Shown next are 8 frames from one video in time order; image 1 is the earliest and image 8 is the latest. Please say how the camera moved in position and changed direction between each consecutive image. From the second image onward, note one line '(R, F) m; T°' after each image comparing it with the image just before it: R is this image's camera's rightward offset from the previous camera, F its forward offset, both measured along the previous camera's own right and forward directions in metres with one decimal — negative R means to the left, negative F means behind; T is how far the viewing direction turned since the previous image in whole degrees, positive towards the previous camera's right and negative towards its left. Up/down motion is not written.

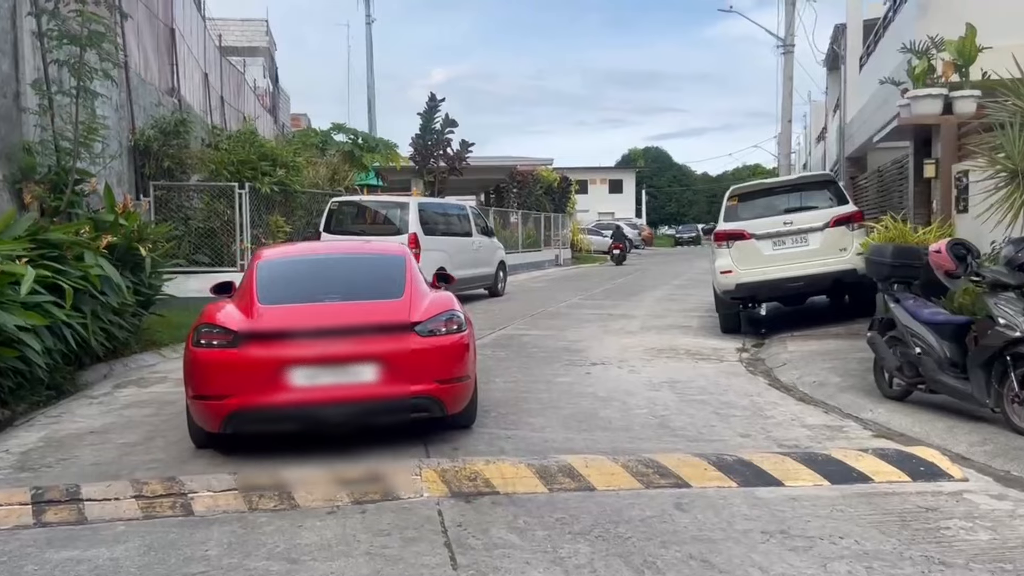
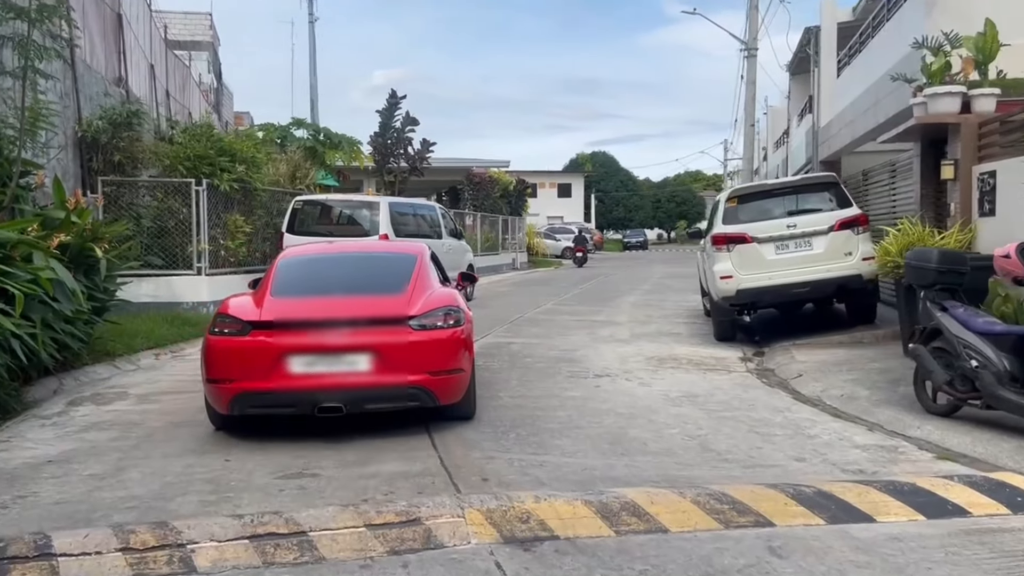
(-0.6, +0.7) m; +4°
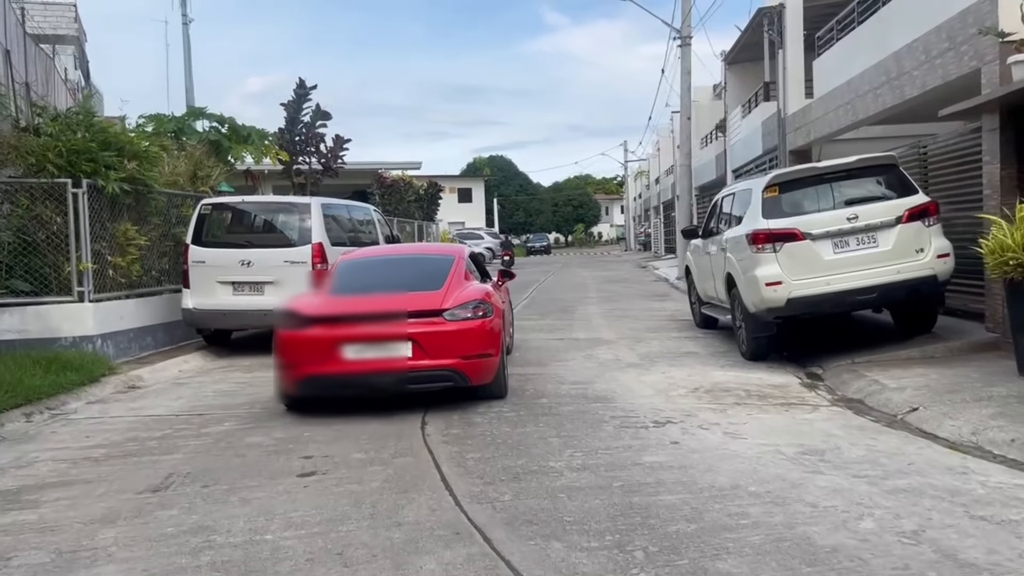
(-1.0, +2.4) m; +7°
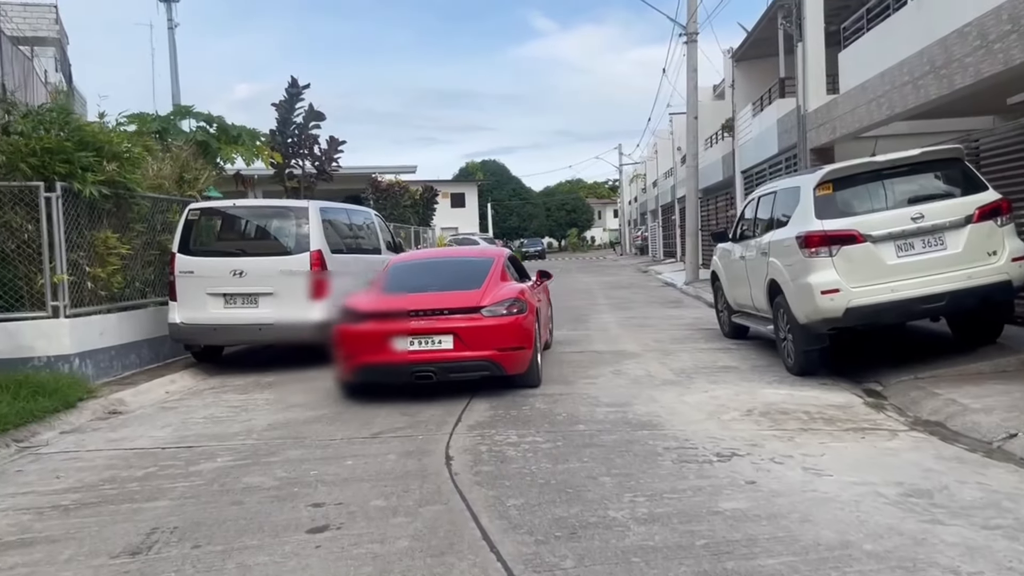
(-0.3, +0.9) m; +1°
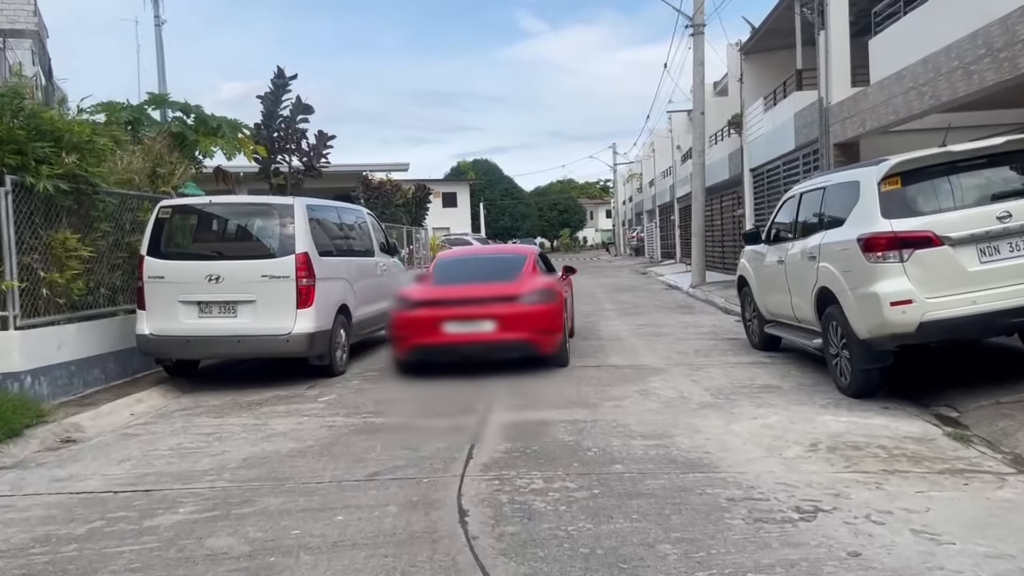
(-0.2, +1.1) m; +1°
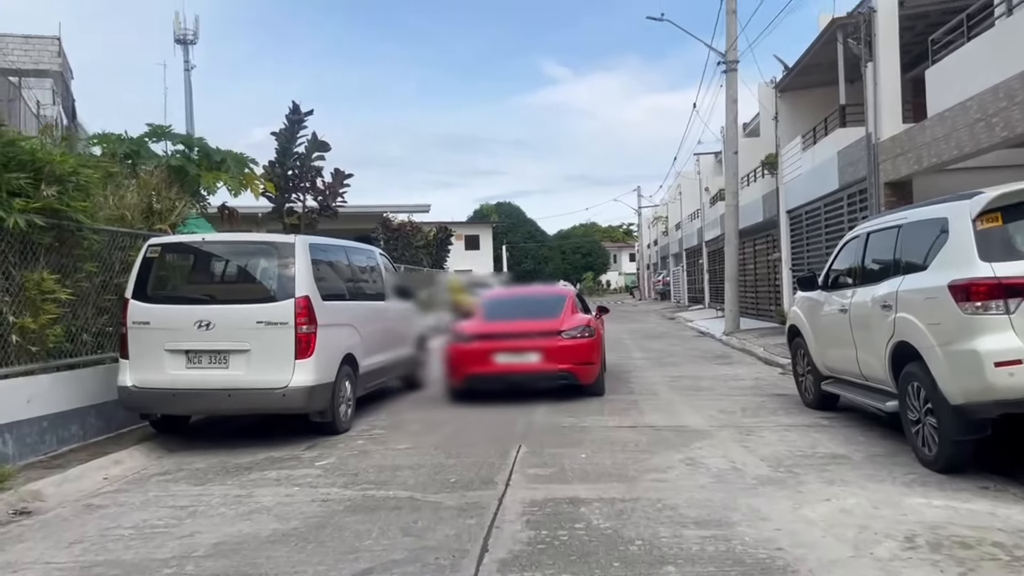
(0.0, +1.0) m; -2°
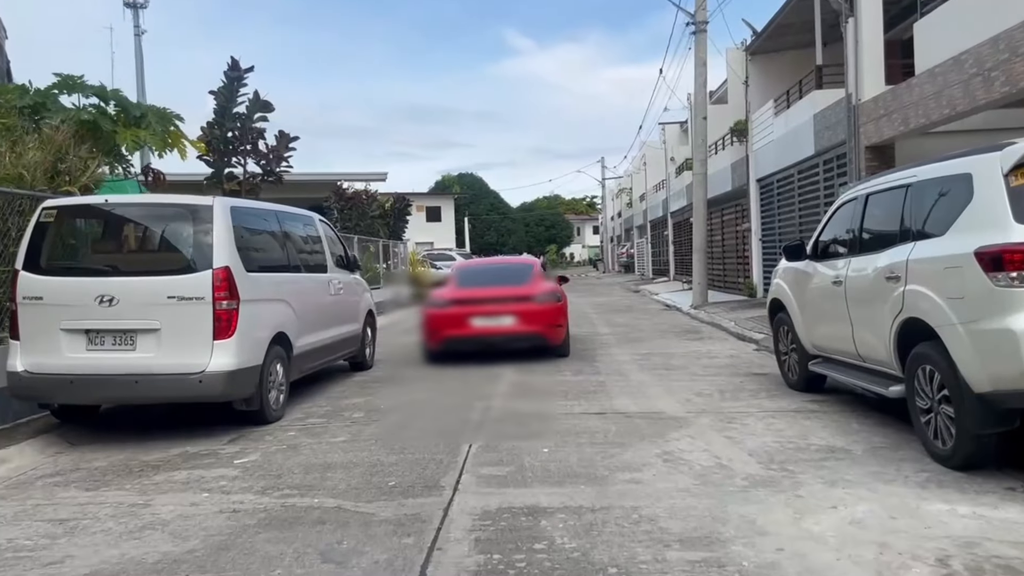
(+0.1, +1.0) m; +2°
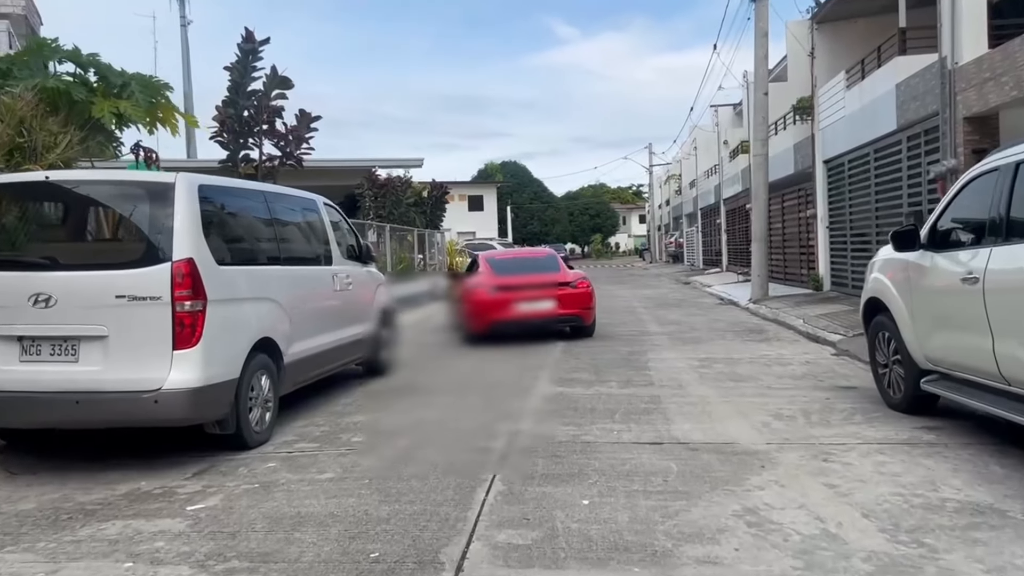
(+0.1, +1.5) m; -3°
